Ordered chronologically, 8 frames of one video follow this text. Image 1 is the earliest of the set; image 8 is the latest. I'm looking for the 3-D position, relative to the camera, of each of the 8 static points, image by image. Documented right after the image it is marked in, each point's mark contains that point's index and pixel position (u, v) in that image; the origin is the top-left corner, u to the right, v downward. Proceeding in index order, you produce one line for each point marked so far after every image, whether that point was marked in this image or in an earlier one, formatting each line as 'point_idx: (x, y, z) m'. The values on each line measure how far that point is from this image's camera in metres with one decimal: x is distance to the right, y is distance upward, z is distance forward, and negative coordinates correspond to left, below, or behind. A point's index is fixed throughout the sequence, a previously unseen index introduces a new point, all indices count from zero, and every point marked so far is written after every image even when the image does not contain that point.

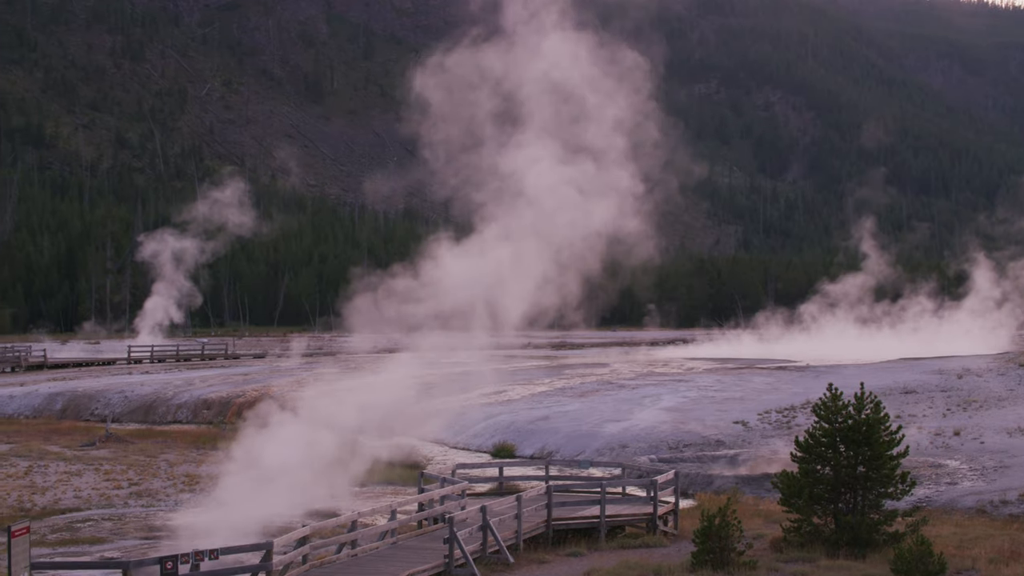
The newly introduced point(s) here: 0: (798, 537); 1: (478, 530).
0: (+3.4, -3.1, +14.0) m
1: (-0.4, -2.7, +12.8) m
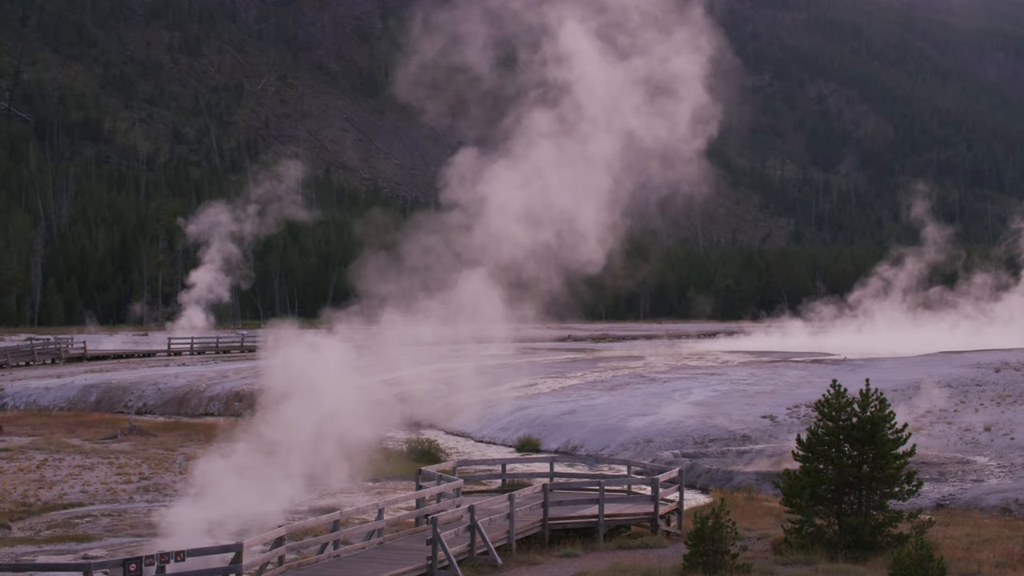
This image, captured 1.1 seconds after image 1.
0: (+3.4, -3.0, +13.5) m
1: (-0.5, -2.6, +12.4) m
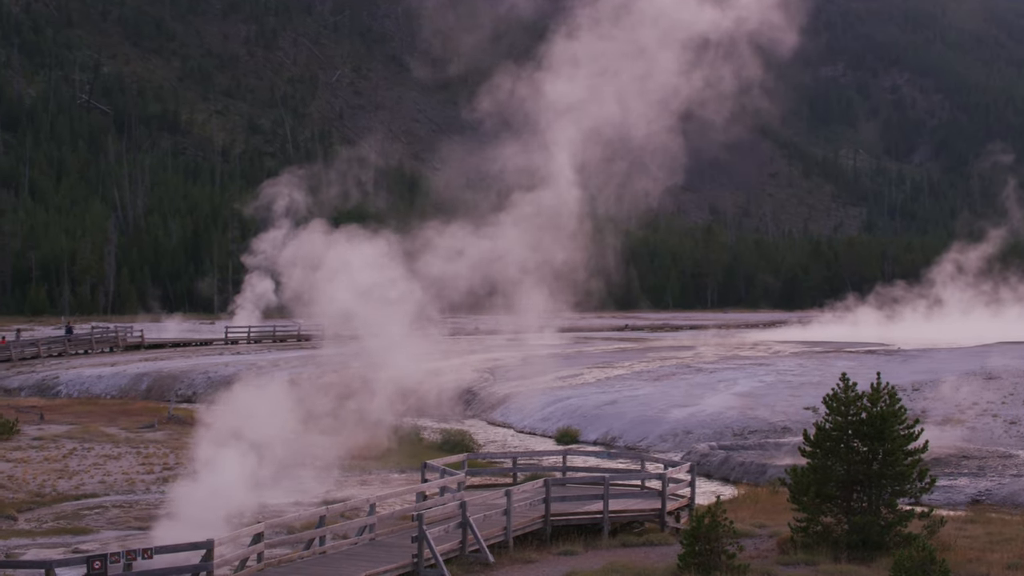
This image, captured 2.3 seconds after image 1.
0: (+3.3, -2.9, +13.0) m
1: (-0.6, -2.5, +12.1) m
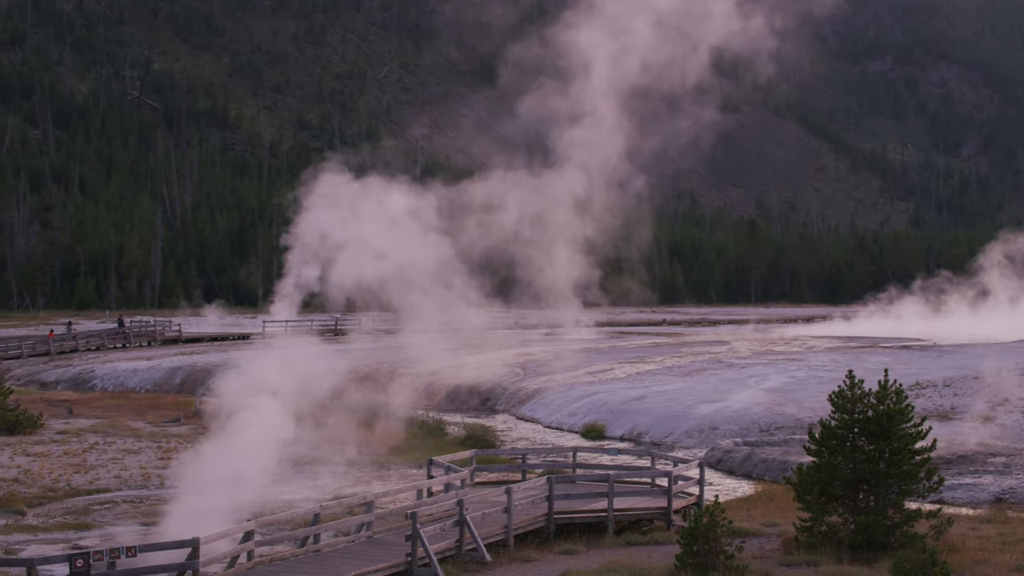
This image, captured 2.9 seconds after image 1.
0: (+3.3, -2.8, +12.8) m
1: (-0.6, -2.5, +12.0) m
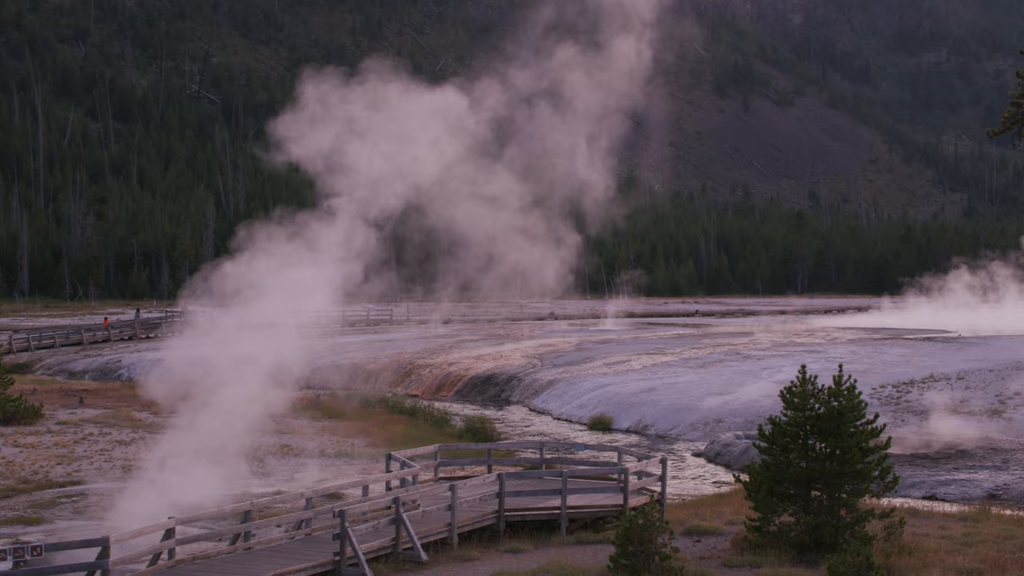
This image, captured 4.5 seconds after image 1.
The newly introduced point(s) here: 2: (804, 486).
0: (+2.7, -2.7, +12.4) m
1: (-1.3, -2.4, +11.7) m
2: (+3.1, -2.1, +12.0) m
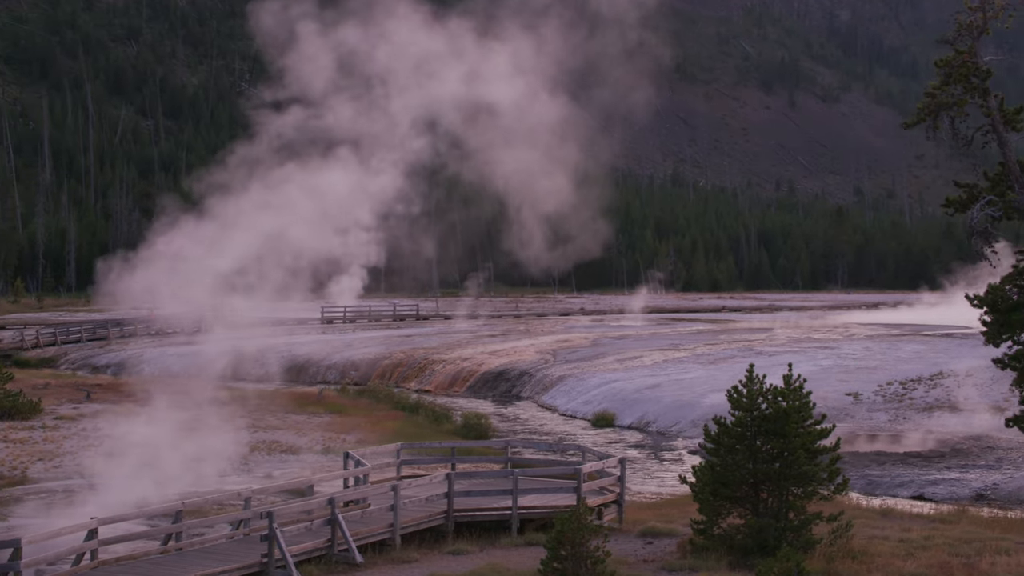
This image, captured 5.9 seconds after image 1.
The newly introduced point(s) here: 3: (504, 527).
0: (+2.1, -2.7, +12.2) m
1: (-1.9, -2.4, +11.5) m
2: (+2.4, -2.1, +11.8) m
3: (-0.1, -2.9, +13.7) m
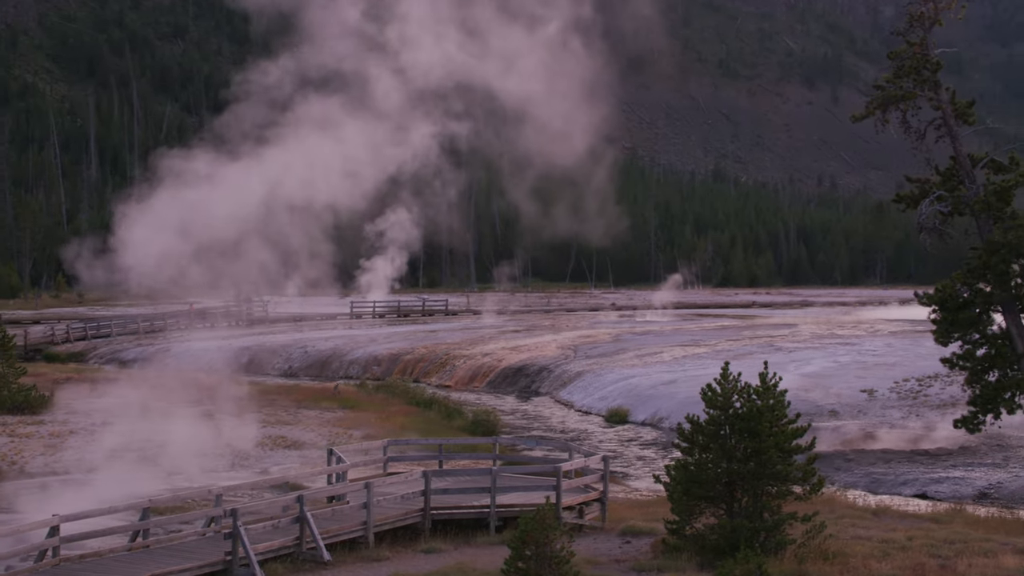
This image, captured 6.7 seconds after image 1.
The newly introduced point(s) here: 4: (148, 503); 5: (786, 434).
0: (+1.8, -2.7, +12.0) m
1: (-2.2, -2.3, +11.5) m
2: (+2.1, -2.0, +11.6) m
3: (-0.4, -2.8, +13.6) m
4: (-3.7, -2.2, +11.9) m
5: (+2.7, -1.5, +11.5) m
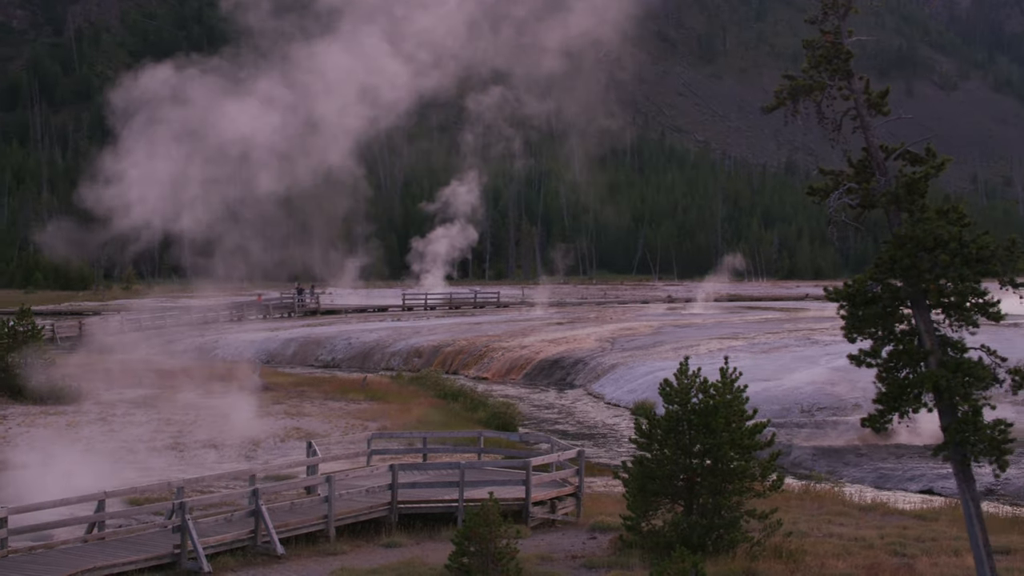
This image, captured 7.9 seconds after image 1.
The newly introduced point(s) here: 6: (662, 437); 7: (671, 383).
0: (+1.3, -2.6, +11.9) m
1: (-2.7, -2.3, +11.5) m
2: (+1.7, -2.0, +11.5) m
3: (-0.8, -2.7, +13.6) m
4: (-4.1, -2.2, +12.0) m
5: (+2.3, -1.4, +11.4) m
6: (+1.6, -1.5, +11.5) m
7: (+1.6, -1.0, +11.6) m
